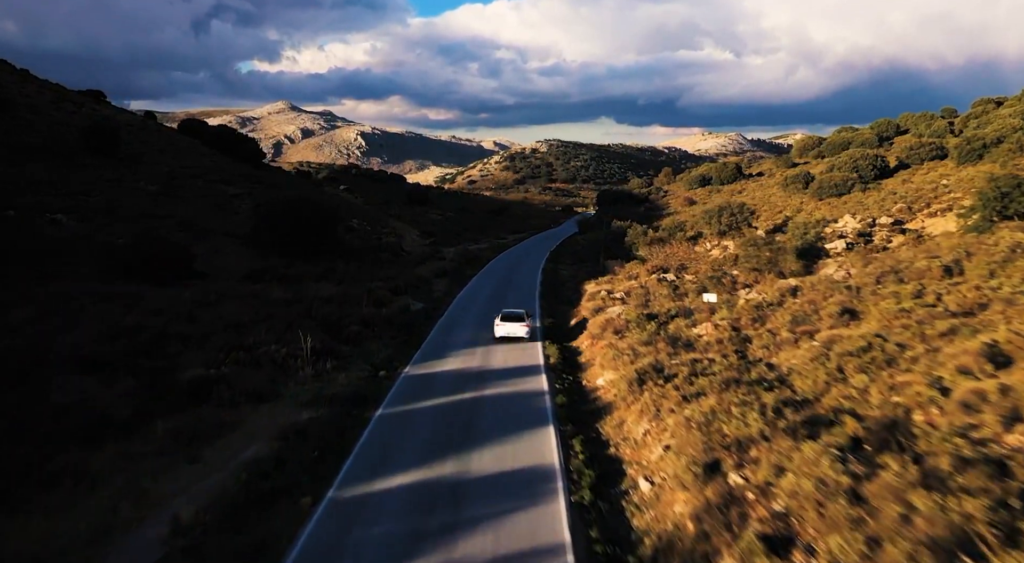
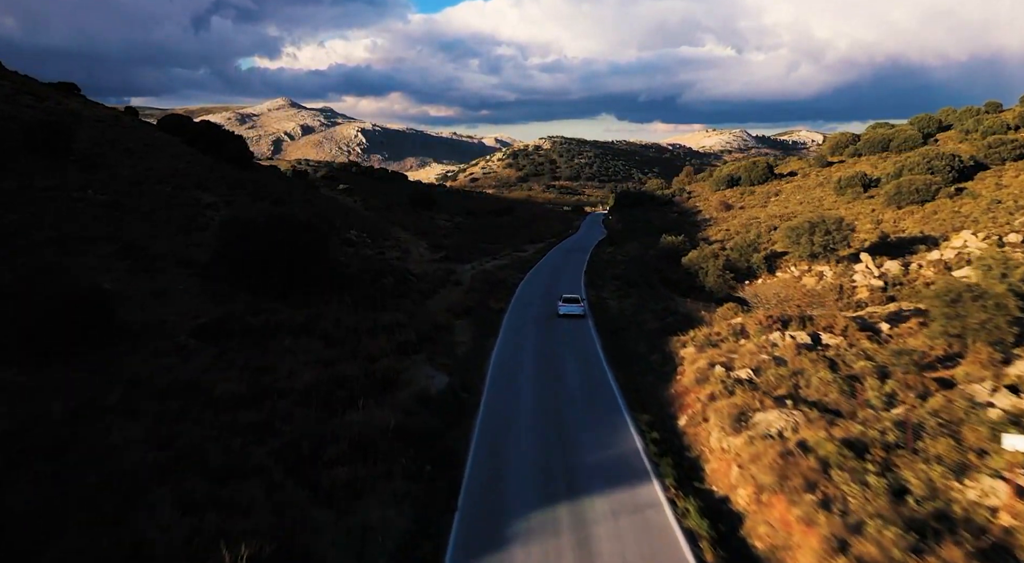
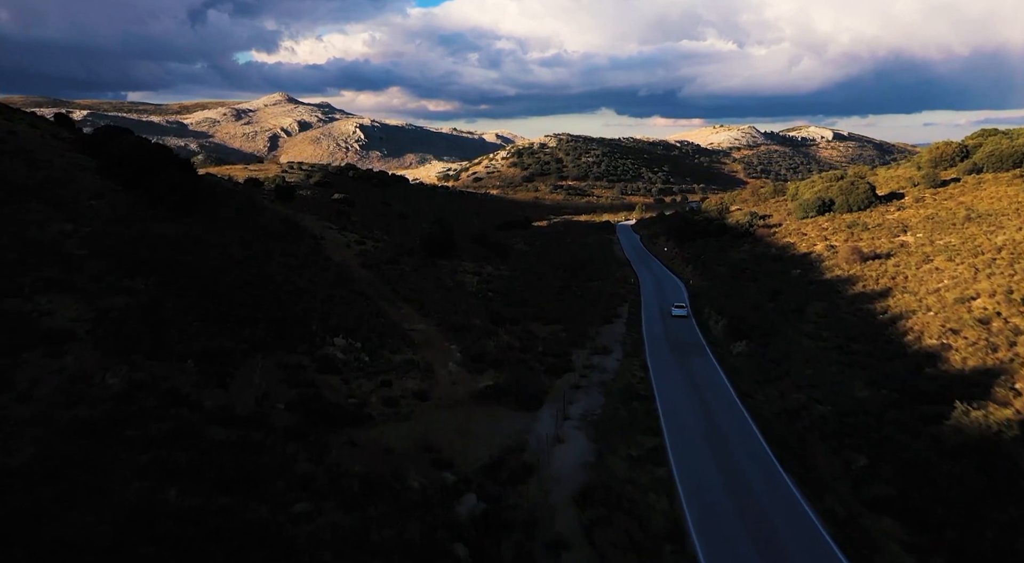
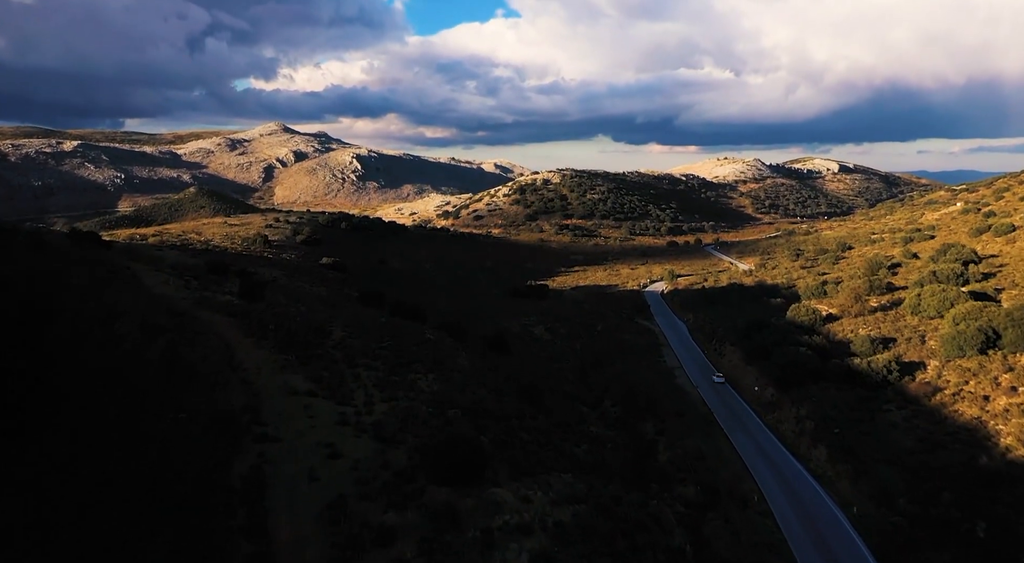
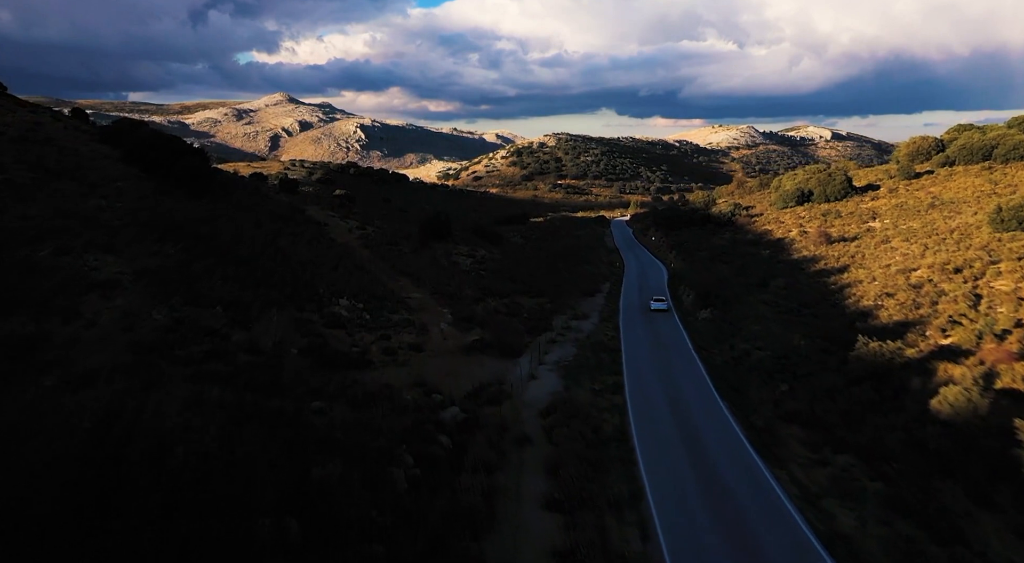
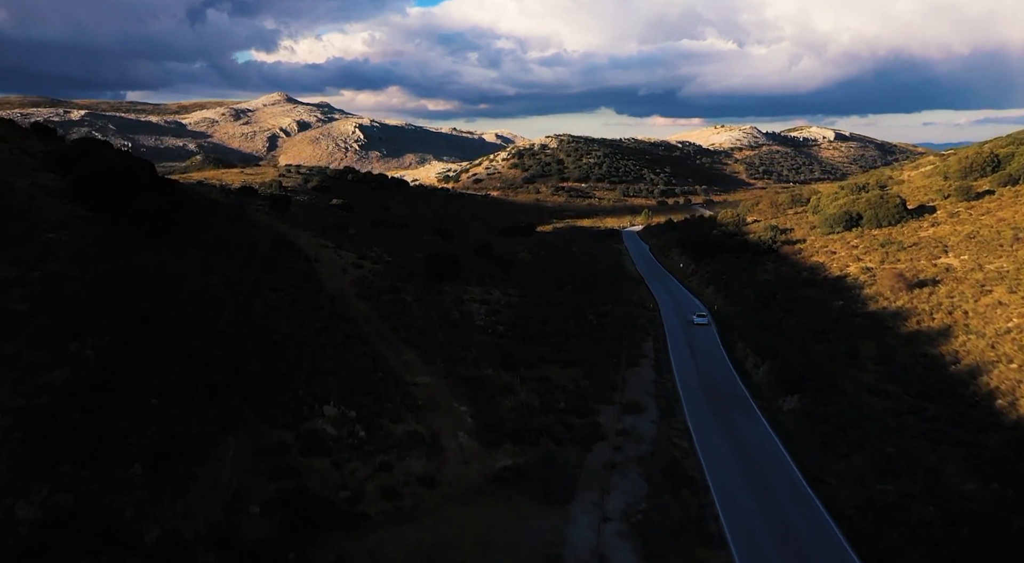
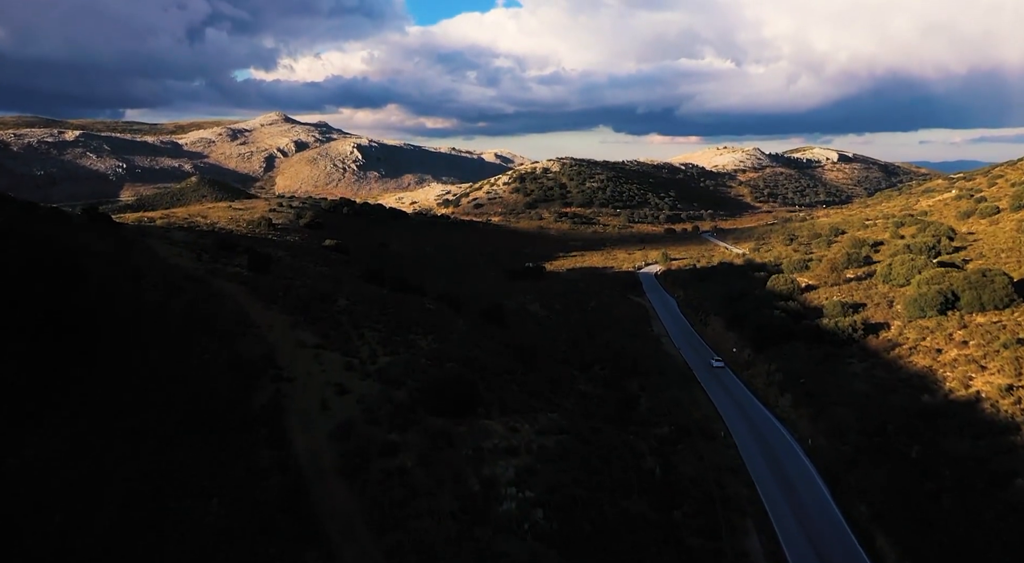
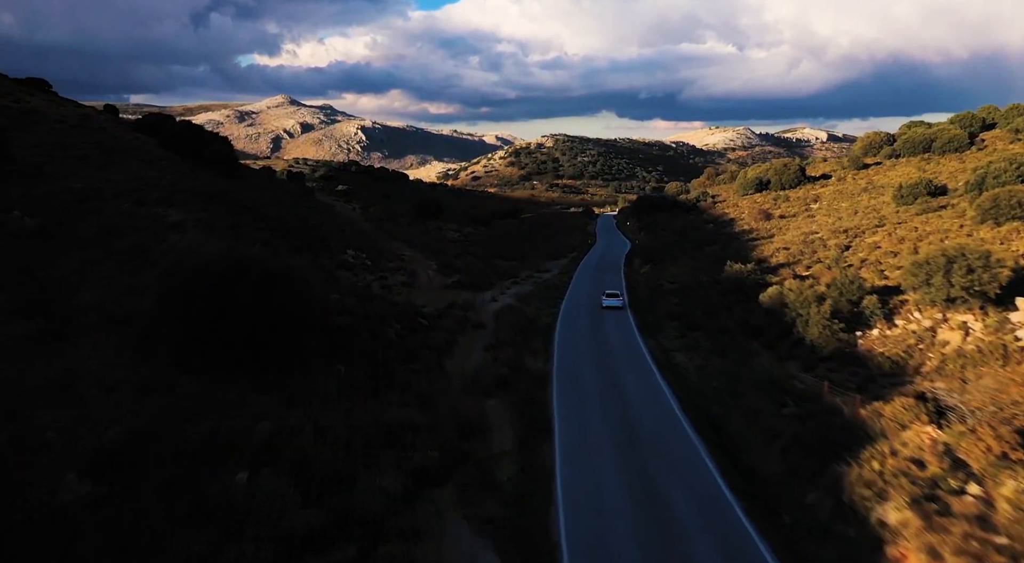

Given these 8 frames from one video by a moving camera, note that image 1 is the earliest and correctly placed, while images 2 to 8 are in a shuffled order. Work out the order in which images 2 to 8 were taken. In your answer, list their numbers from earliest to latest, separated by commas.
2, 8, 5, 3, 6, 7, 4
